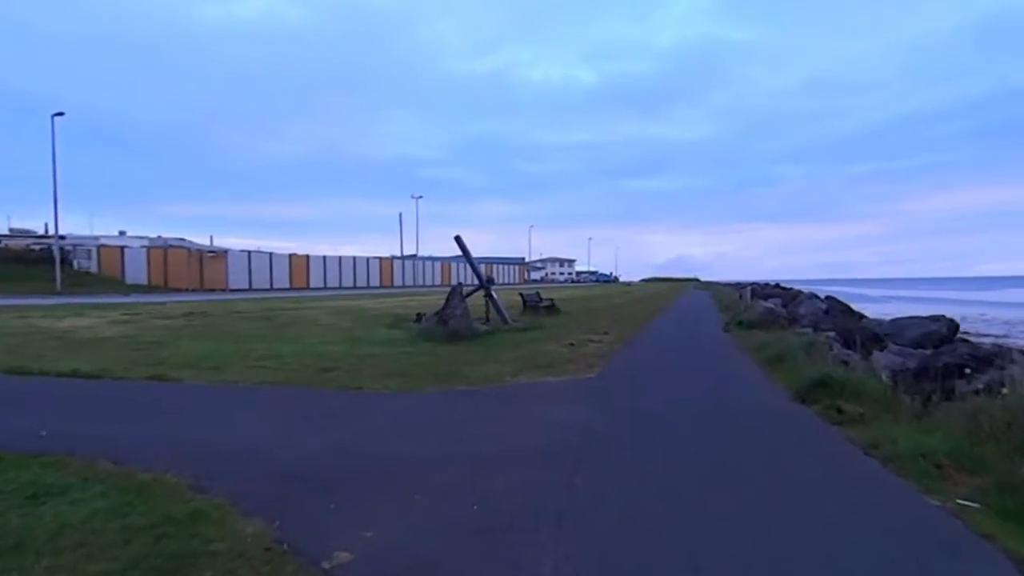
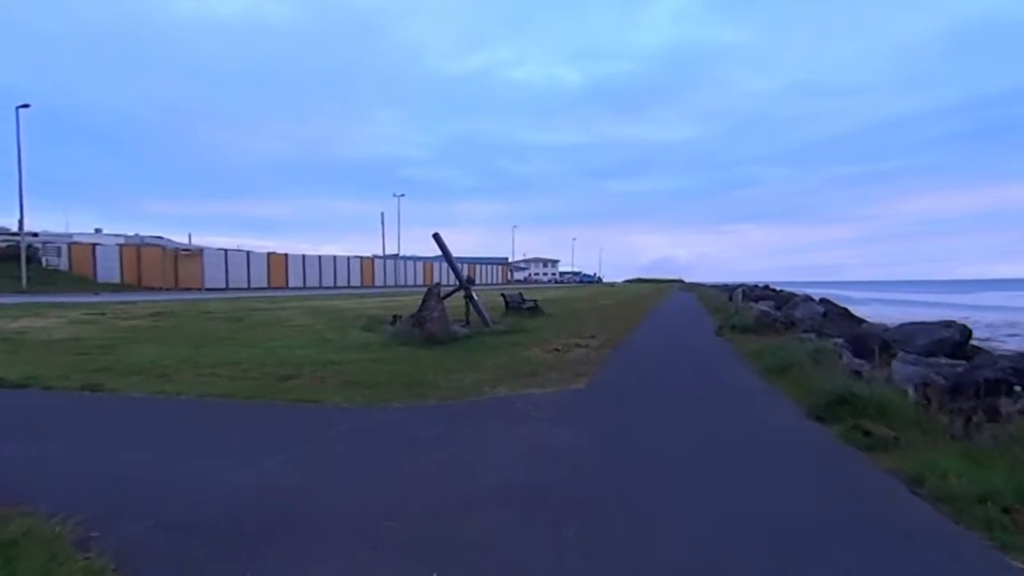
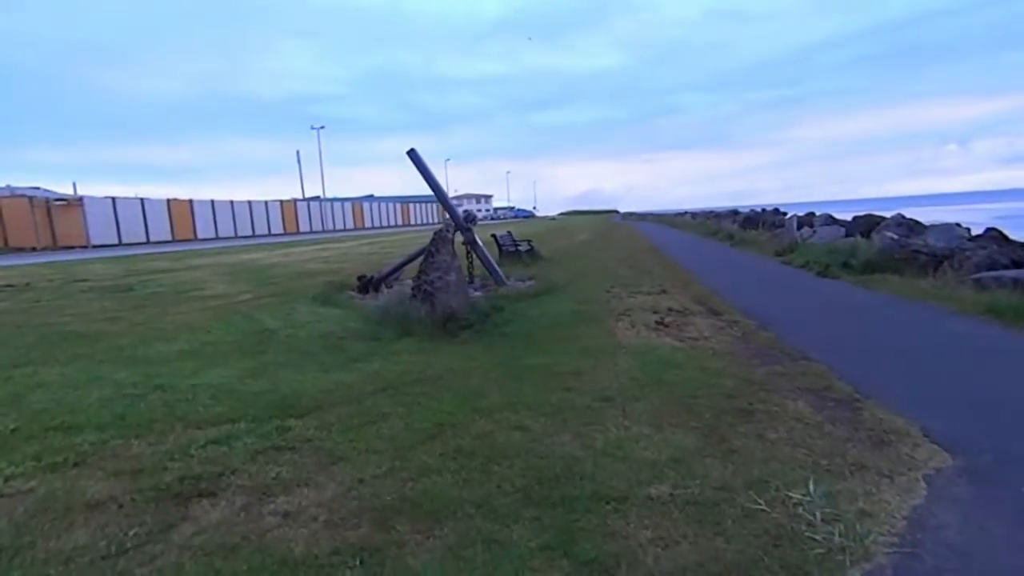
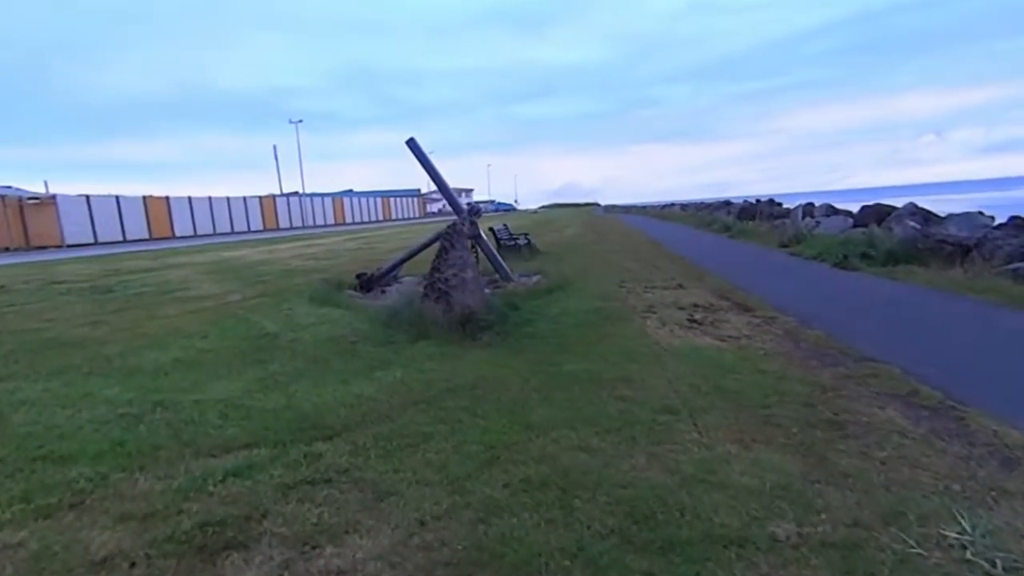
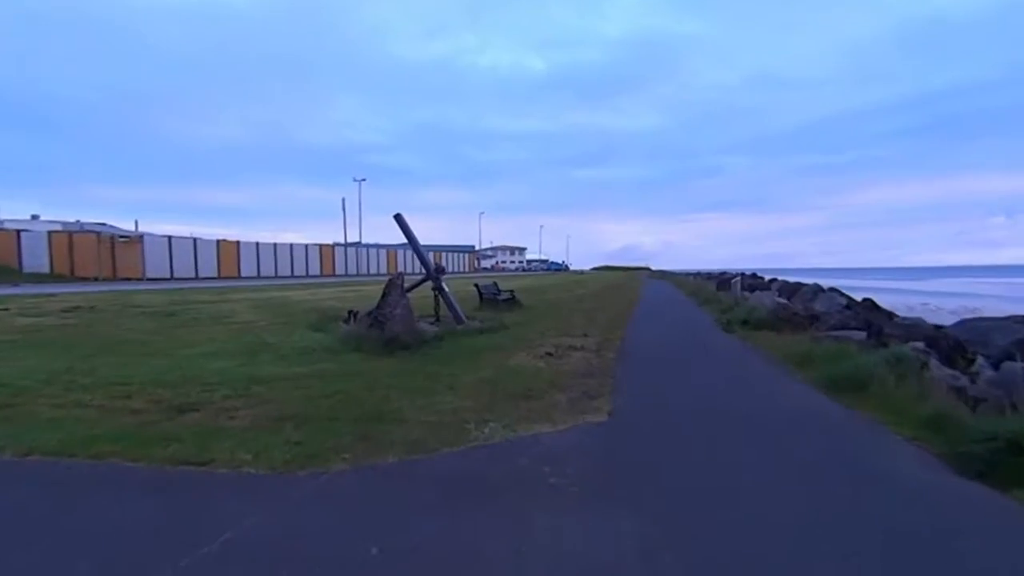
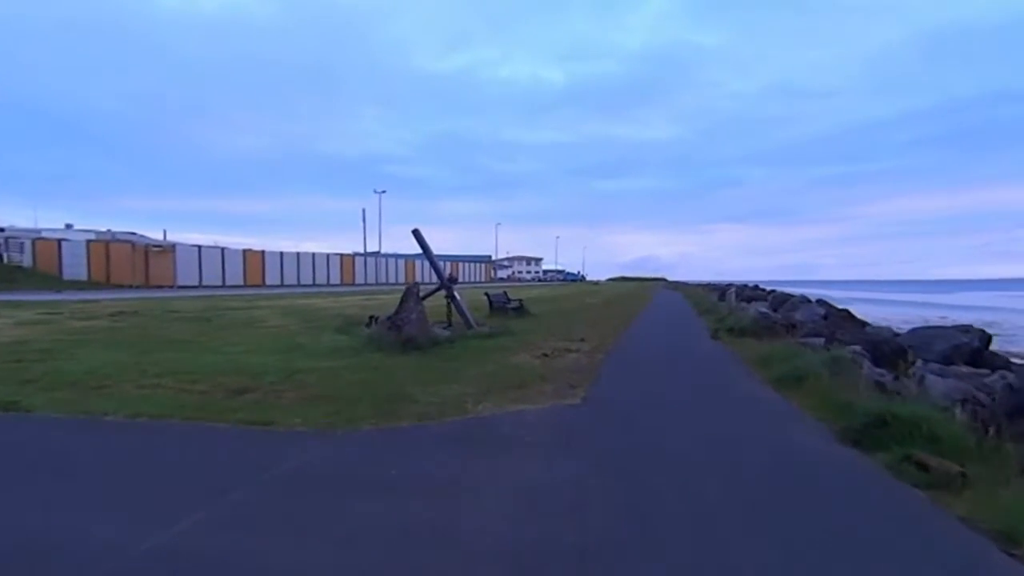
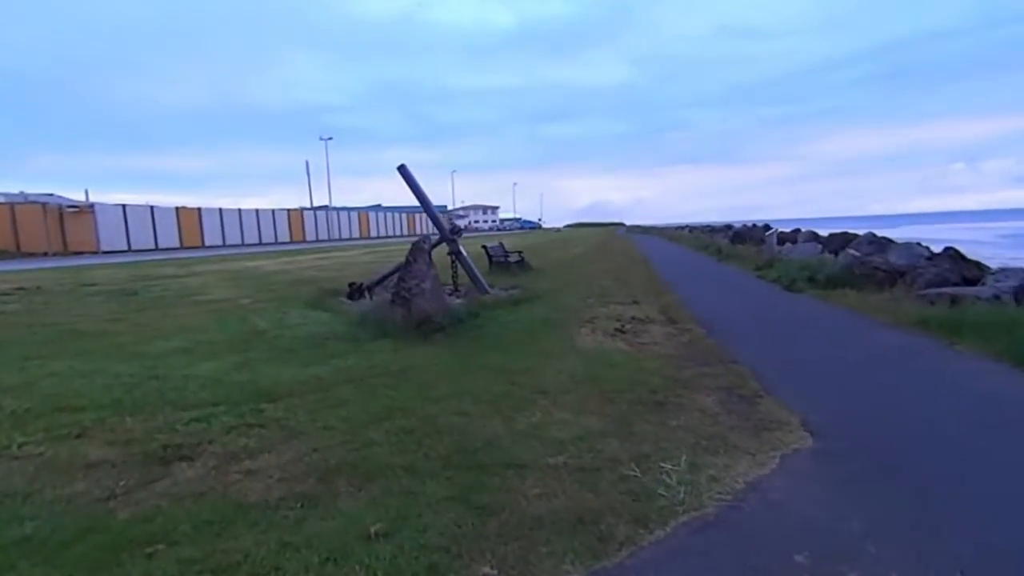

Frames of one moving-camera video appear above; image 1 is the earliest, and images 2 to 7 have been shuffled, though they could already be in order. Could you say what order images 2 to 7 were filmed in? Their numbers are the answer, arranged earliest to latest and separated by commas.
2, 6, 5, 7, 3, 4
